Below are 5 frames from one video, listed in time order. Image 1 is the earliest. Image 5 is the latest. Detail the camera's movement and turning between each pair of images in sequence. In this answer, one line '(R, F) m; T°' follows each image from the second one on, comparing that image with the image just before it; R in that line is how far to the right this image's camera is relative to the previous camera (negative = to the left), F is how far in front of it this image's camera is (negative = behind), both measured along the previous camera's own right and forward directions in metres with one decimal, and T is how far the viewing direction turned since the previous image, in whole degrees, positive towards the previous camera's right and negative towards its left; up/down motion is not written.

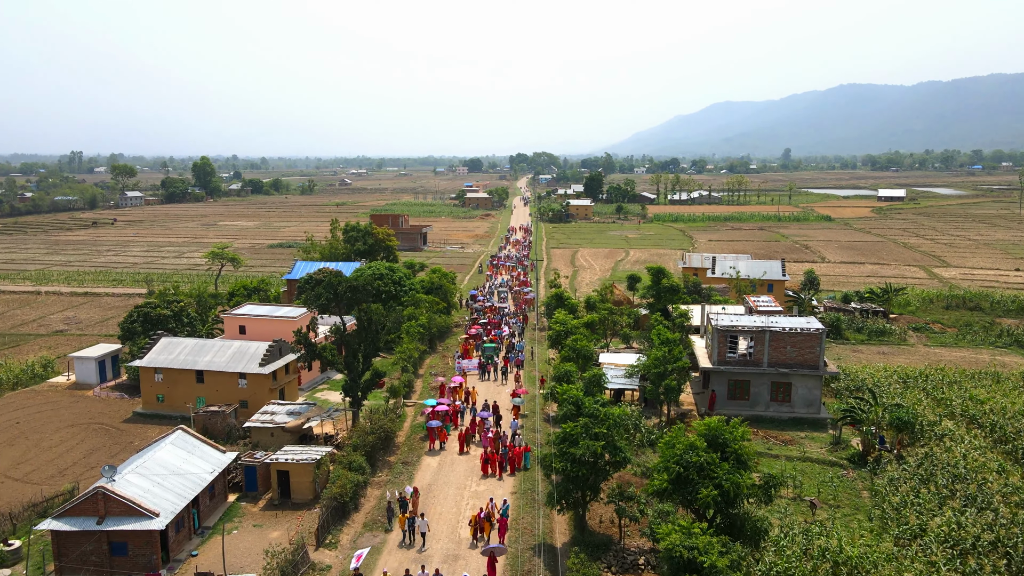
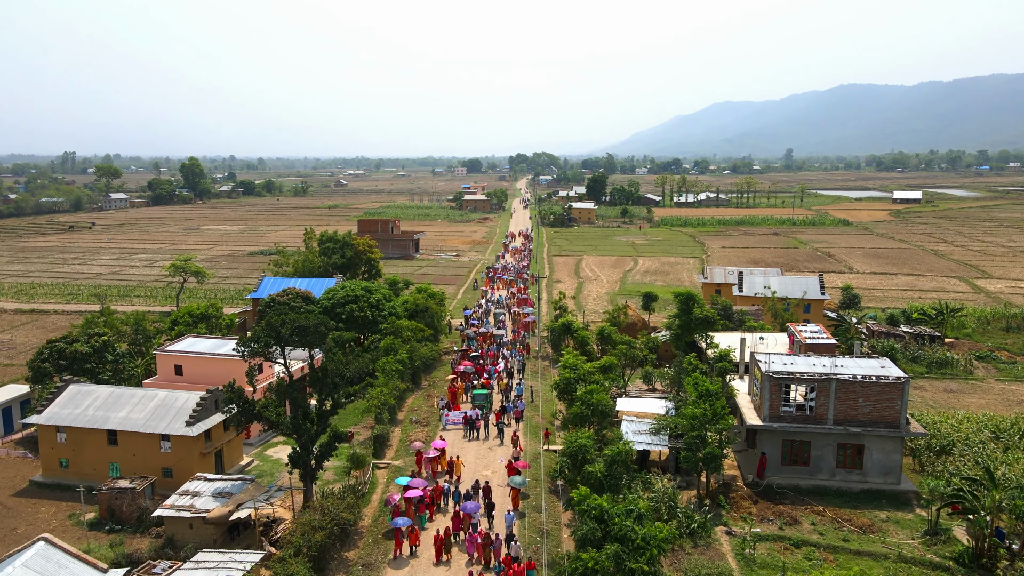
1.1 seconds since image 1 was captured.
(+0.1, +5.2) m; 0°
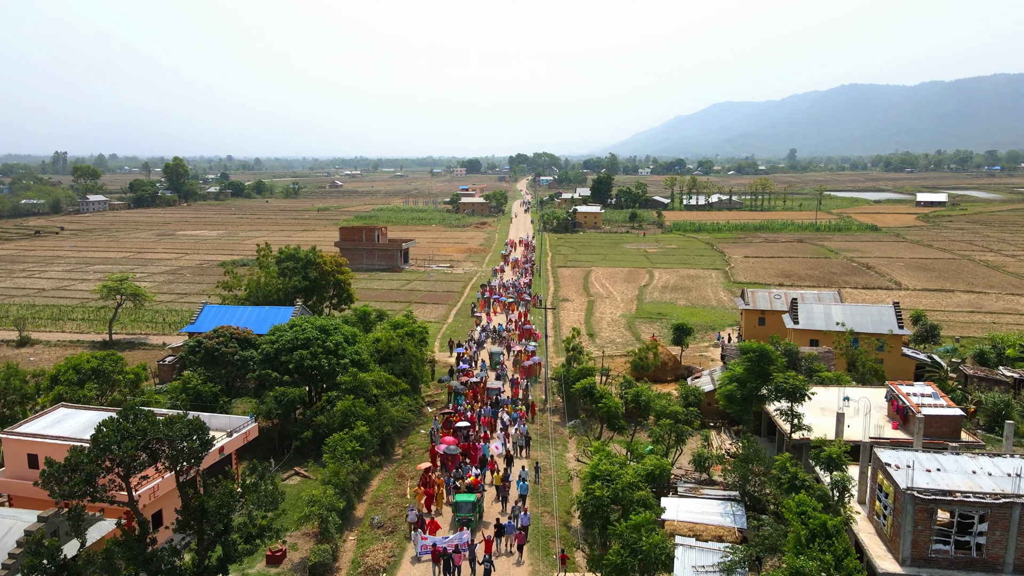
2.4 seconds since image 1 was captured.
(0.0, +6.9) m; 0°
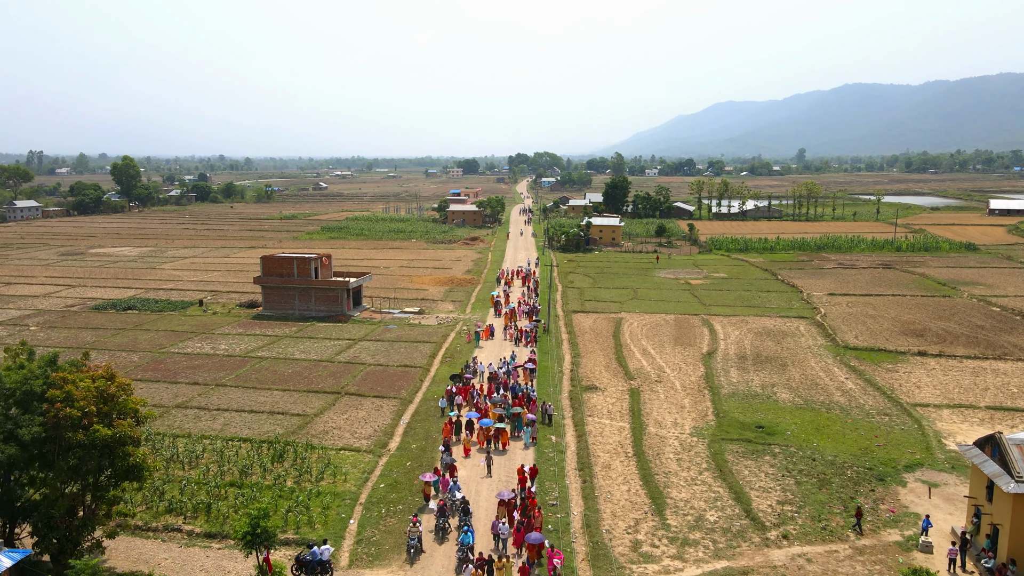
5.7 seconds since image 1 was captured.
(+0.3, +17.6) m; 0°
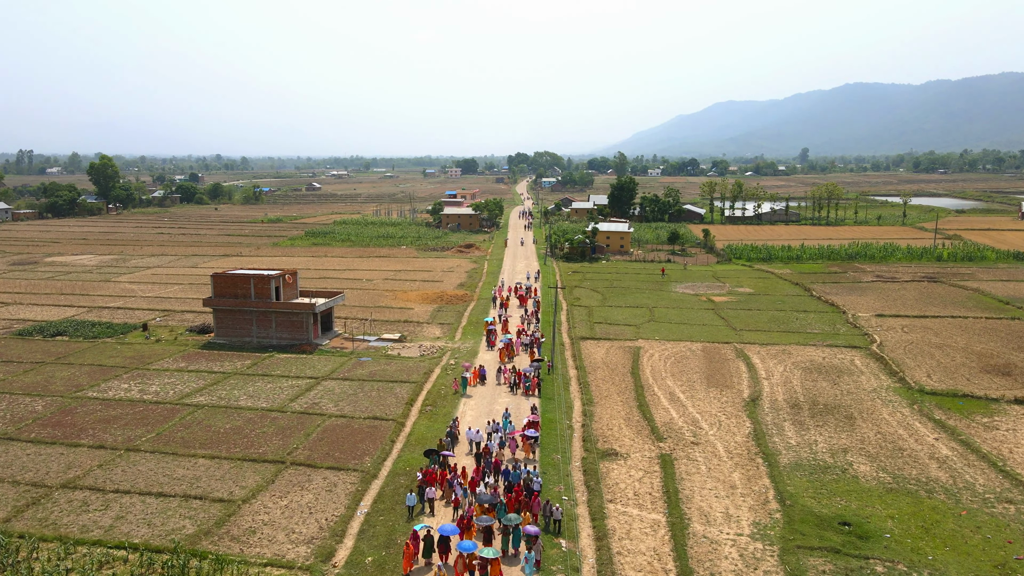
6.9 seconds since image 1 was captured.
(+0.1, +6.4) m; 0°
